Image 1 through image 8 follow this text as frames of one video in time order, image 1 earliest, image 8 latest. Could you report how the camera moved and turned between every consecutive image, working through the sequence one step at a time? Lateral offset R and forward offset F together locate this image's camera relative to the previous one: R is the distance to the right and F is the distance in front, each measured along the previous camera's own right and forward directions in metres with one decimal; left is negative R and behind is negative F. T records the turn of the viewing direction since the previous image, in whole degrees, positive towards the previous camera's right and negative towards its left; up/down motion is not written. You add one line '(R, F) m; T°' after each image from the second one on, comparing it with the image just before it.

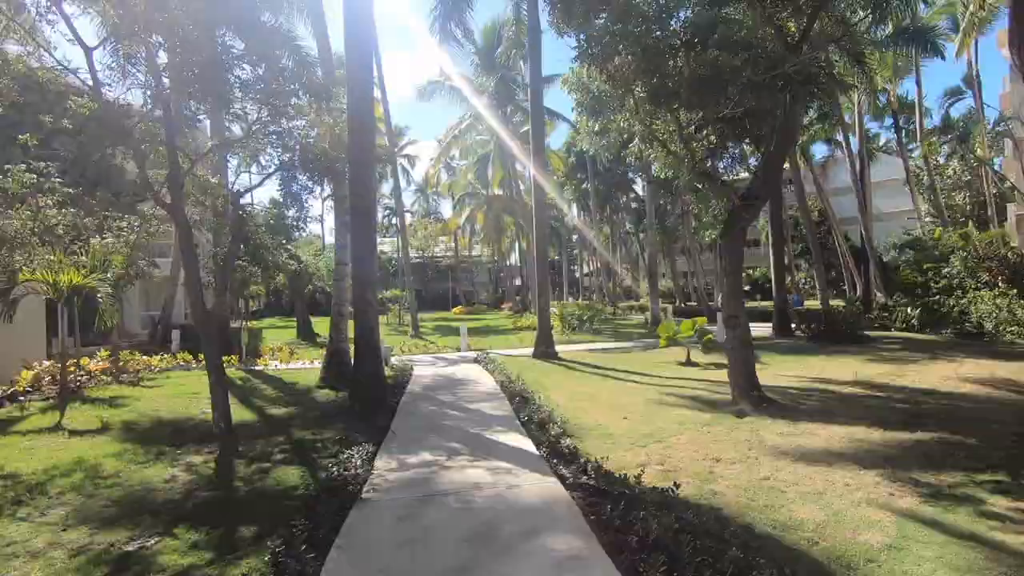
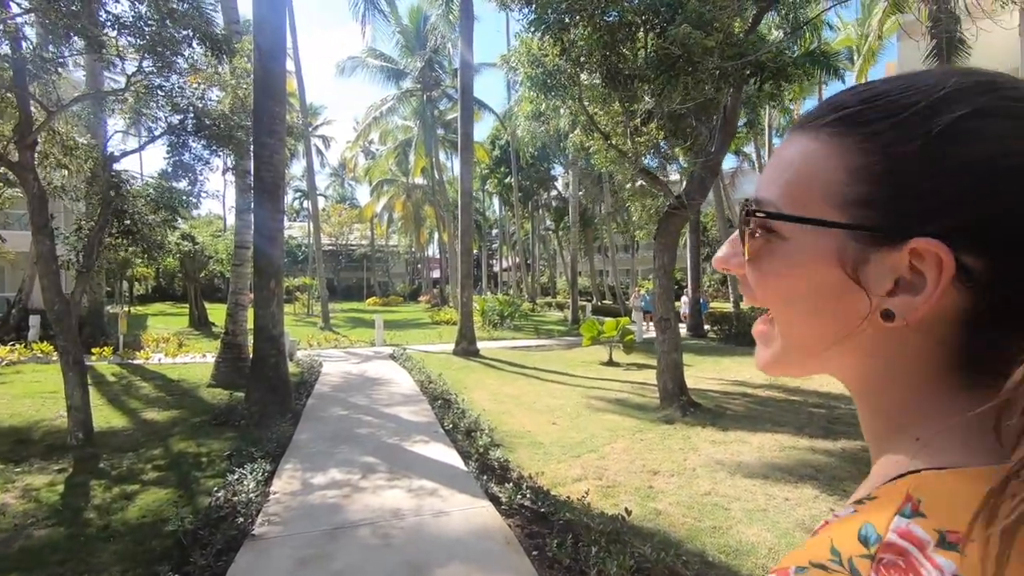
(-0.1, +0.7) m; +8°
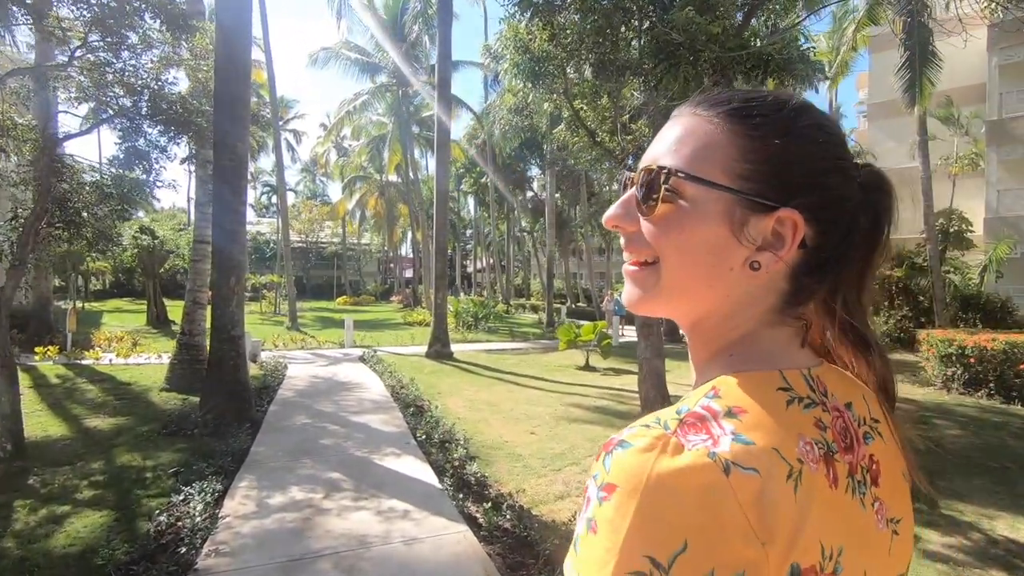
(-0.1, +0.4) m; +3°
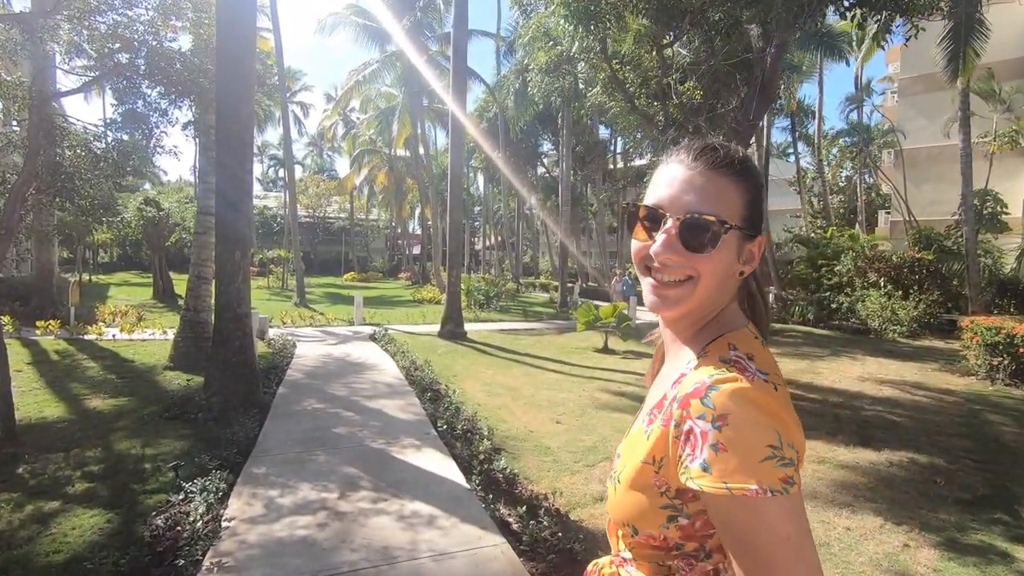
(-0.2, +0.5) m; -1°
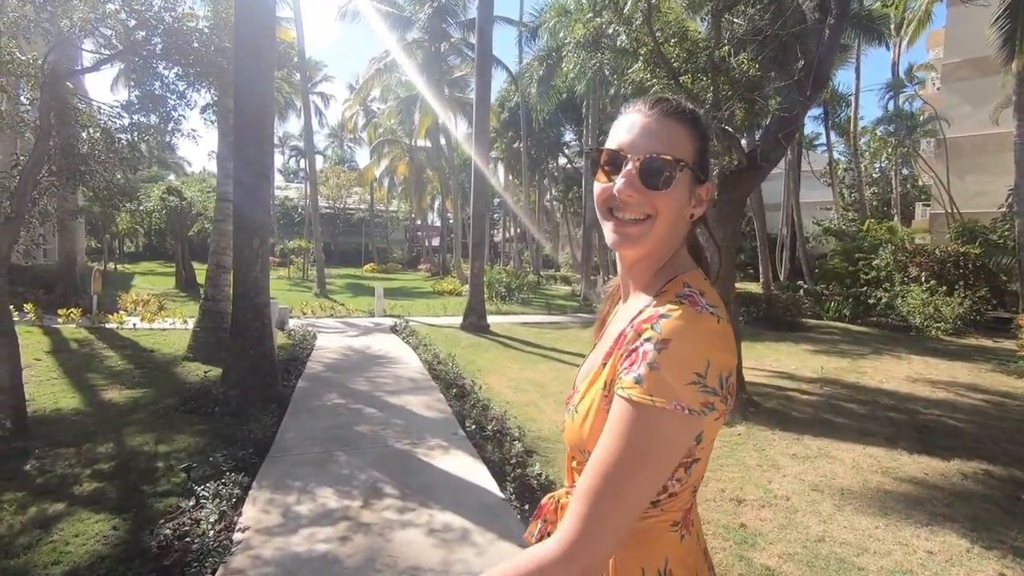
(-0.1, +0.4) m; -2°
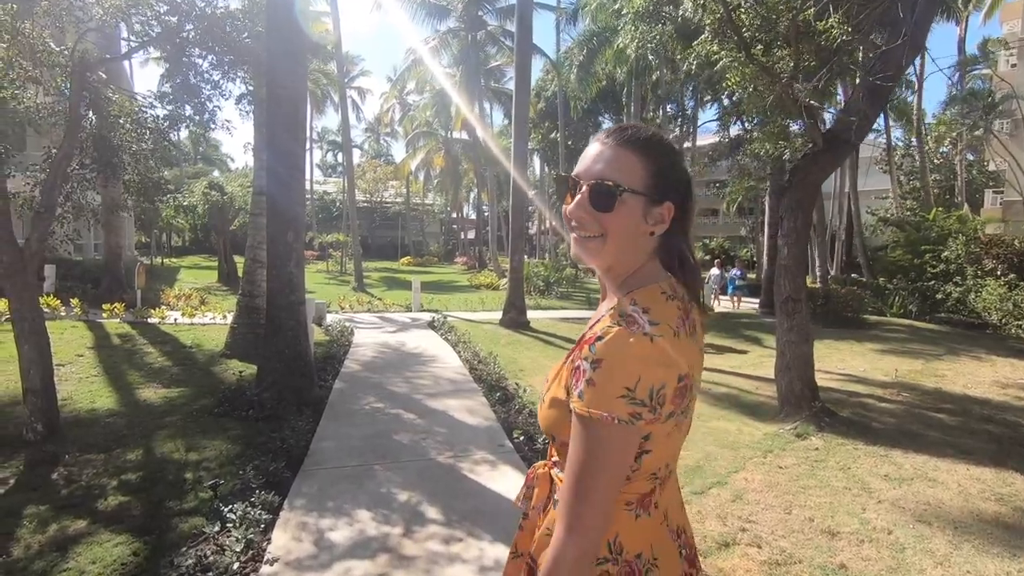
(-0.1, +0.5) m; -3°
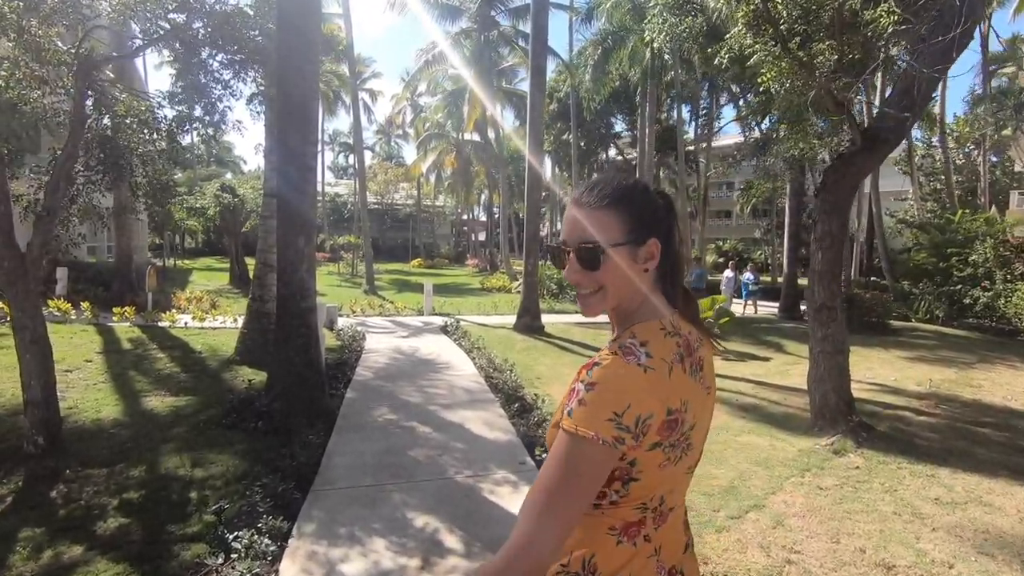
(-0.1, +0.3) m; -1°
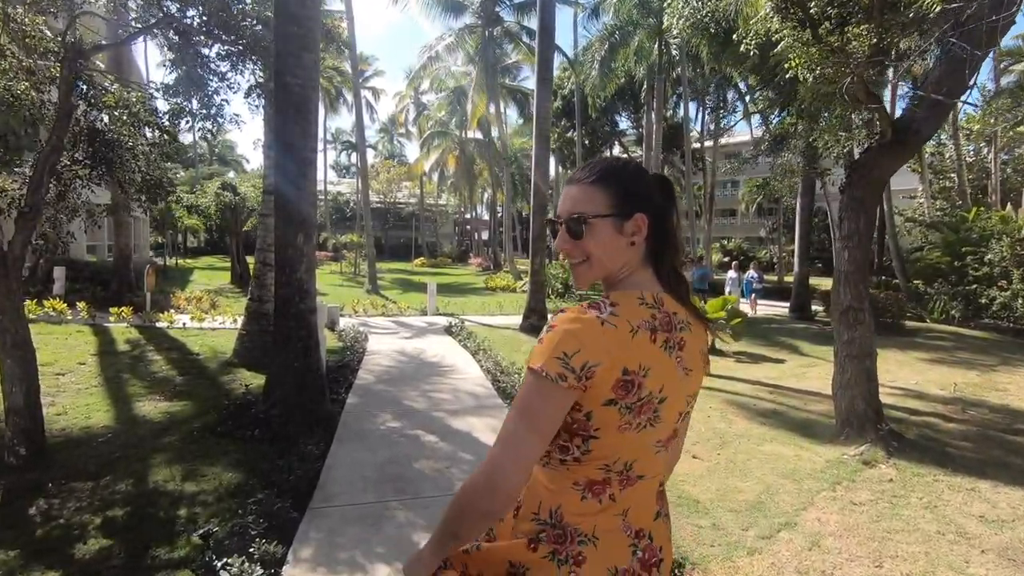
(-0.1, +0.3) m; 0°
